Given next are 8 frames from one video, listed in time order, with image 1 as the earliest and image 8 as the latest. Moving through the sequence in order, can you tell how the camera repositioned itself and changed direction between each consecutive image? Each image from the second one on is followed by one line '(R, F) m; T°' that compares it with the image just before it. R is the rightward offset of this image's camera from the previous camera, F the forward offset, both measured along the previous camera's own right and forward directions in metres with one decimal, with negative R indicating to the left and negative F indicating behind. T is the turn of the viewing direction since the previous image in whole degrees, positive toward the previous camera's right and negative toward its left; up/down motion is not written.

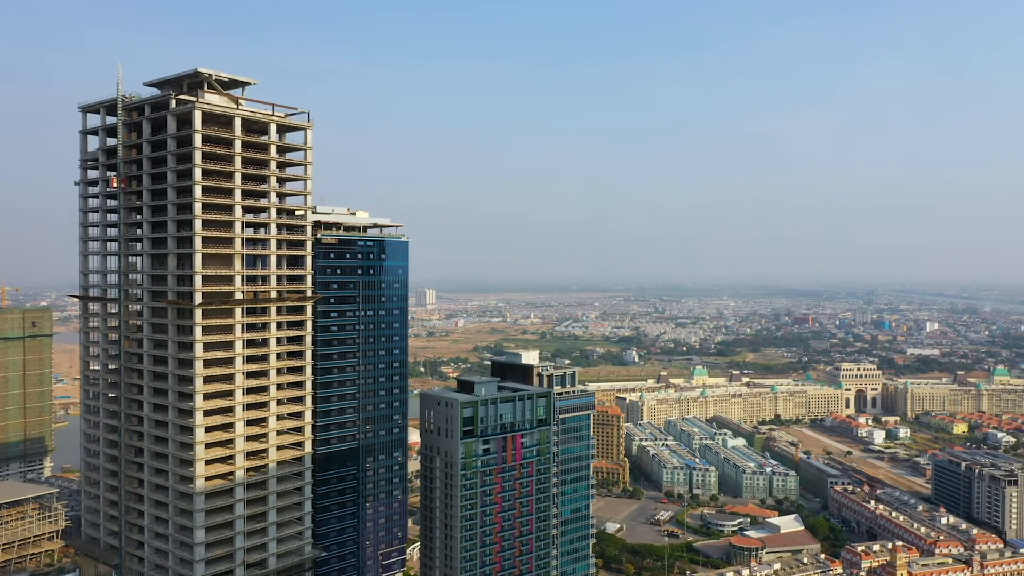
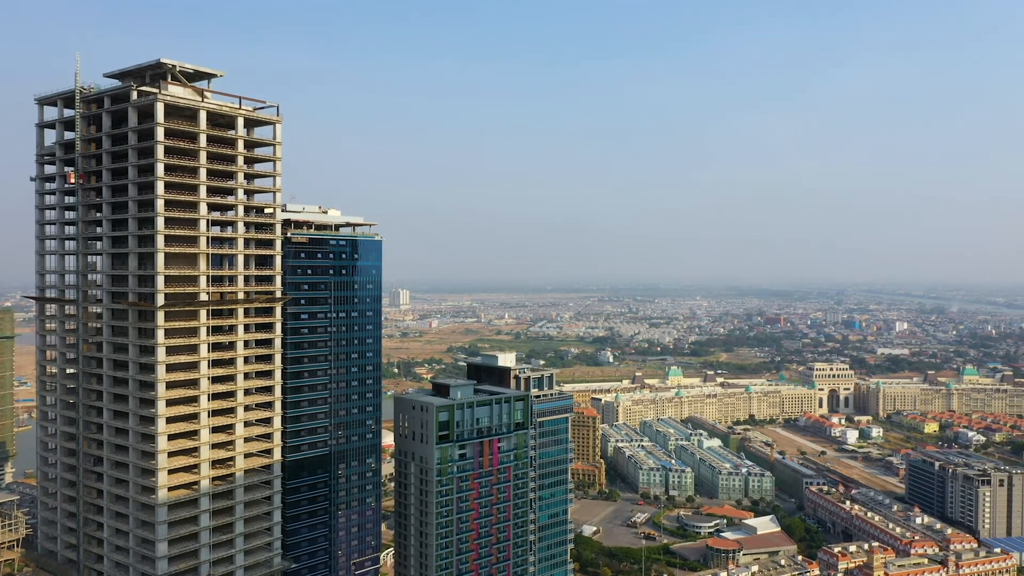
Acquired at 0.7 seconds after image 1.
(-0.1, +0.8) m; +2°
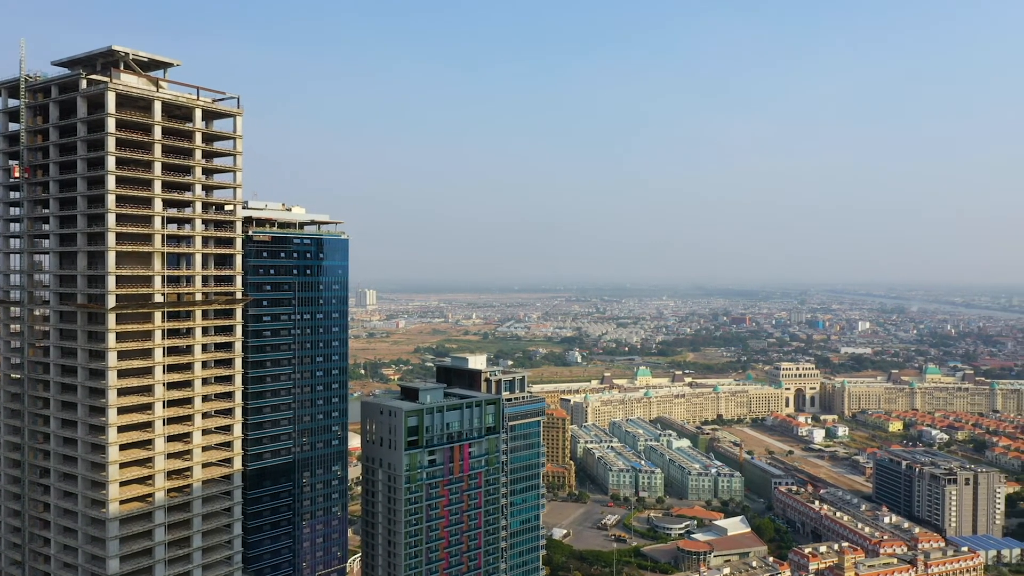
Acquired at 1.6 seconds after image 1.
(-0.1, +0.9) m; +2°
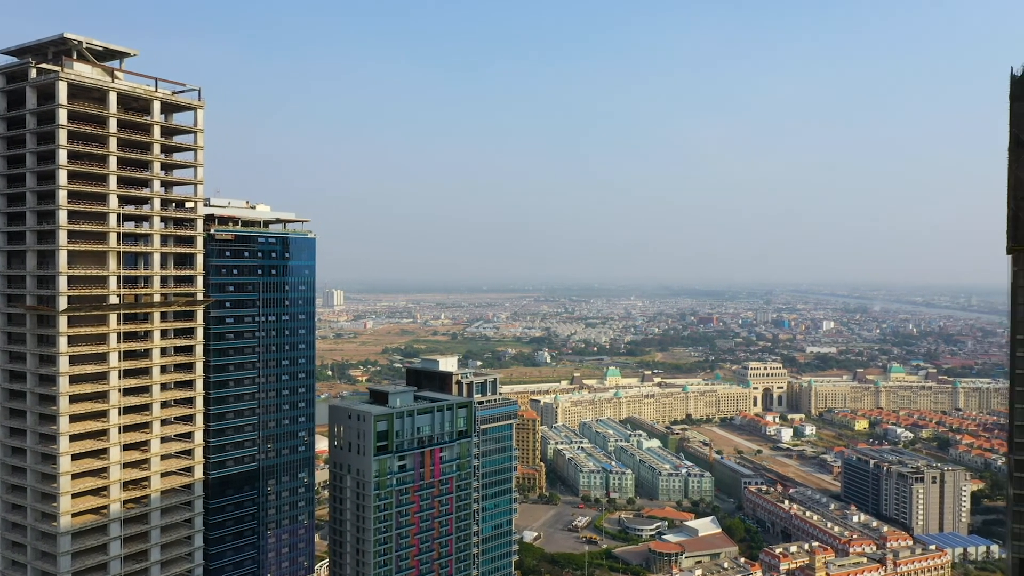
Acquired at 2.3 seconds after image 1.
(-0.1, +0.7) m; +2°
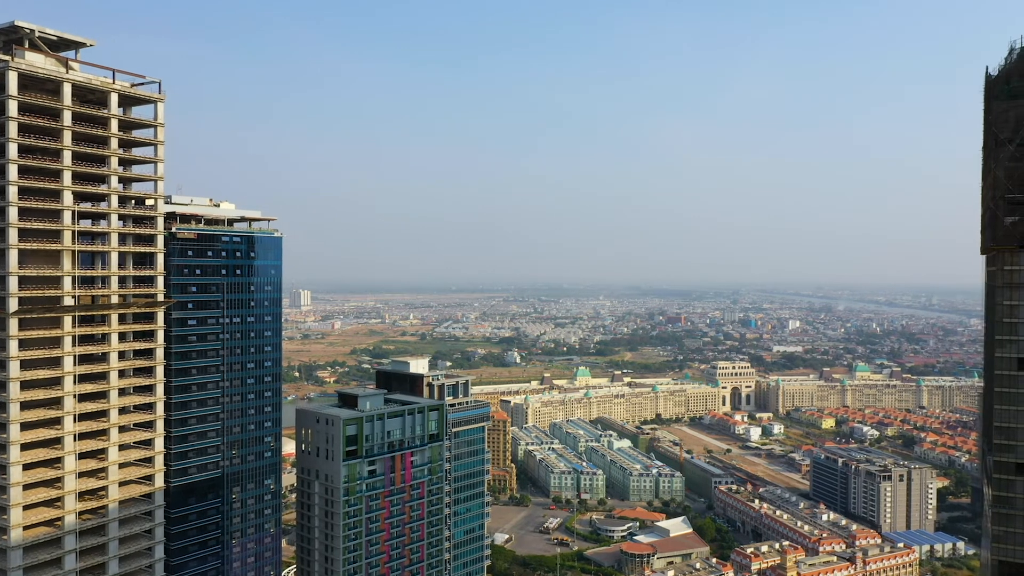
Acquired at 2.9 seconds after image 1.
(-0.1, +0.5) m; +2°
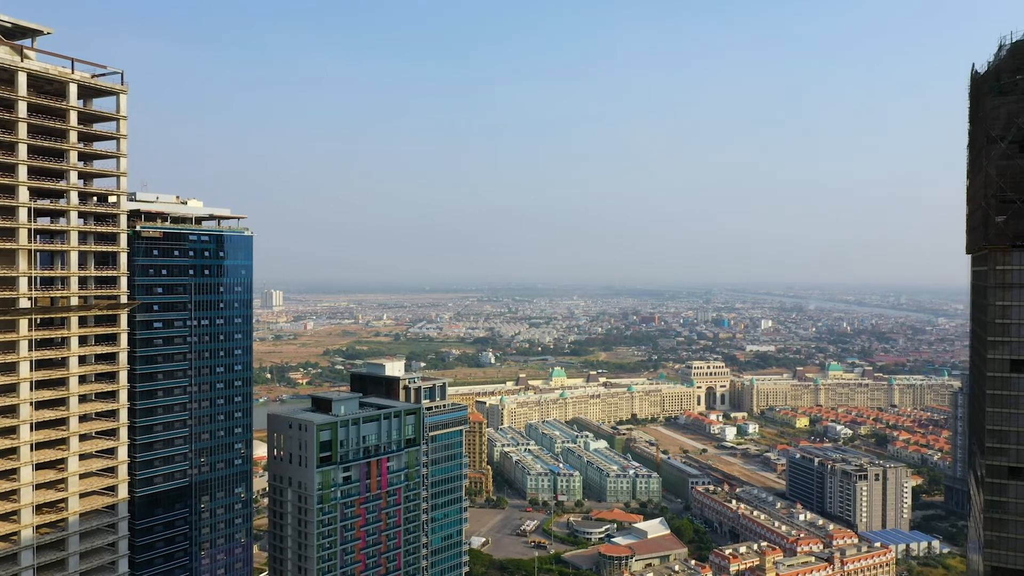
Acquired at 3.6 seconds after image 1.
(-0.2, +0.7) m; +2°
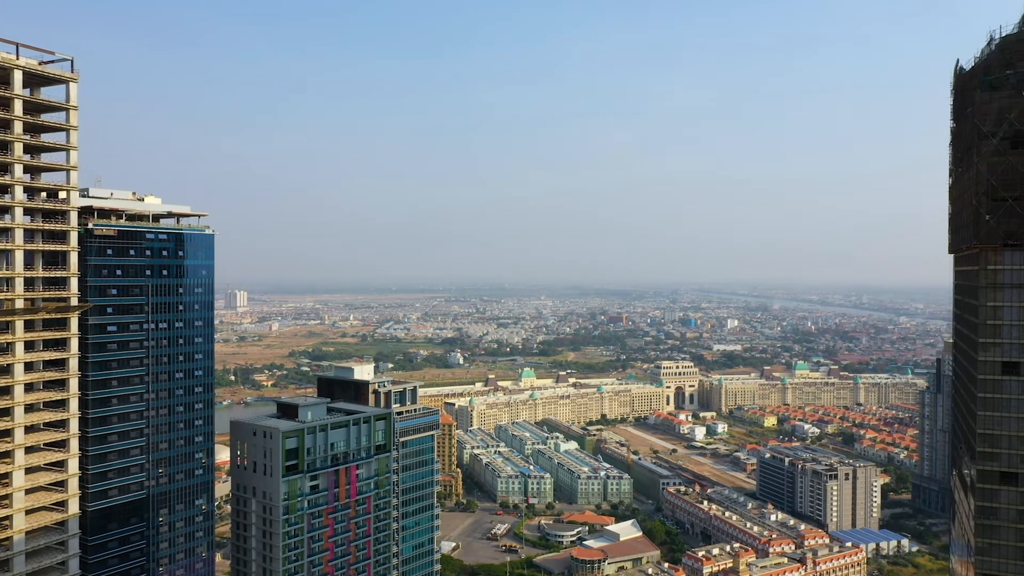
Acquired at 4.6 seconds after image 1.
(-0.2, +0.9) m; +2°
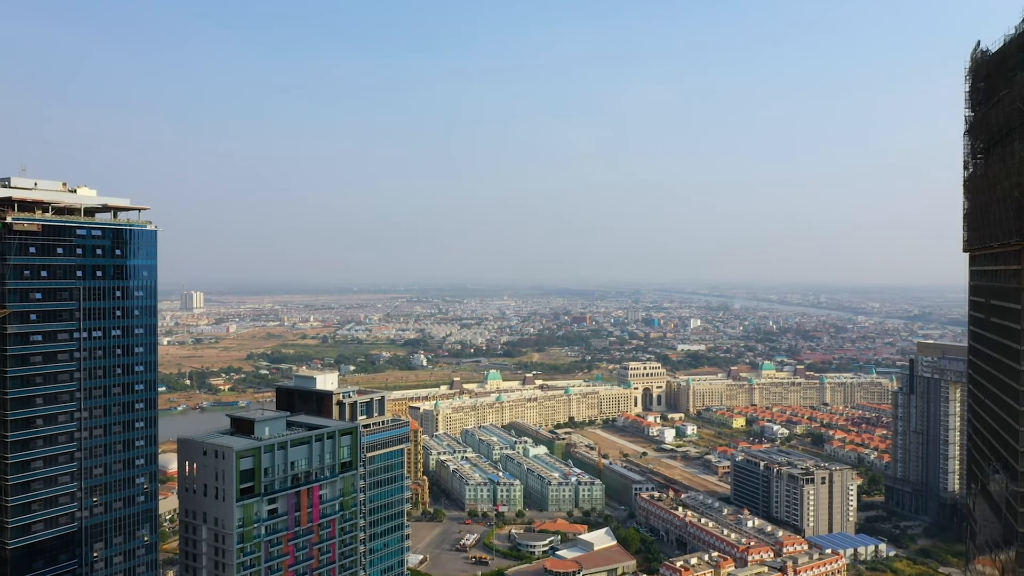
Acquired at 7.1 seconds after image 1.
(-0.5, +2.2) m; +3°
